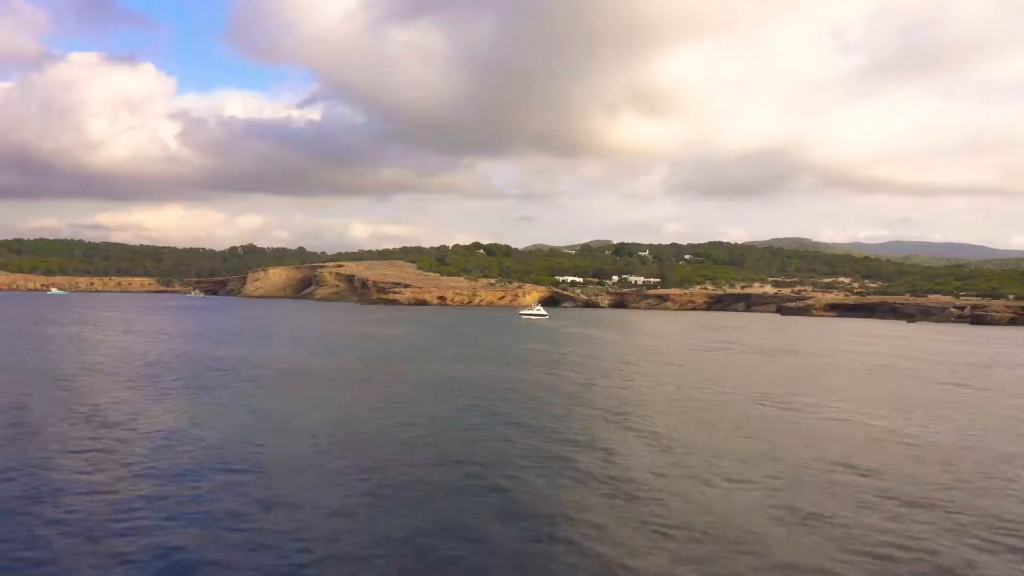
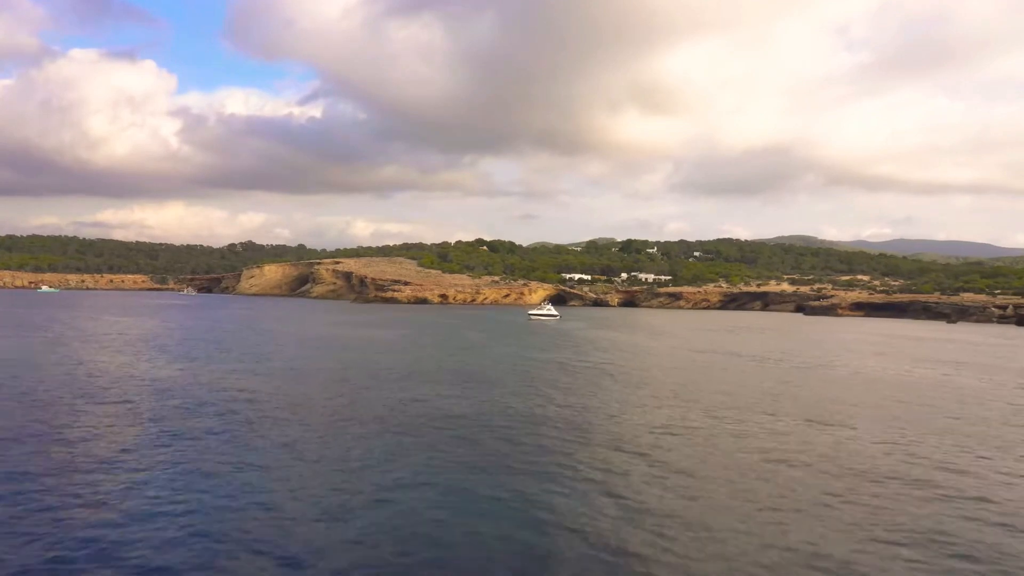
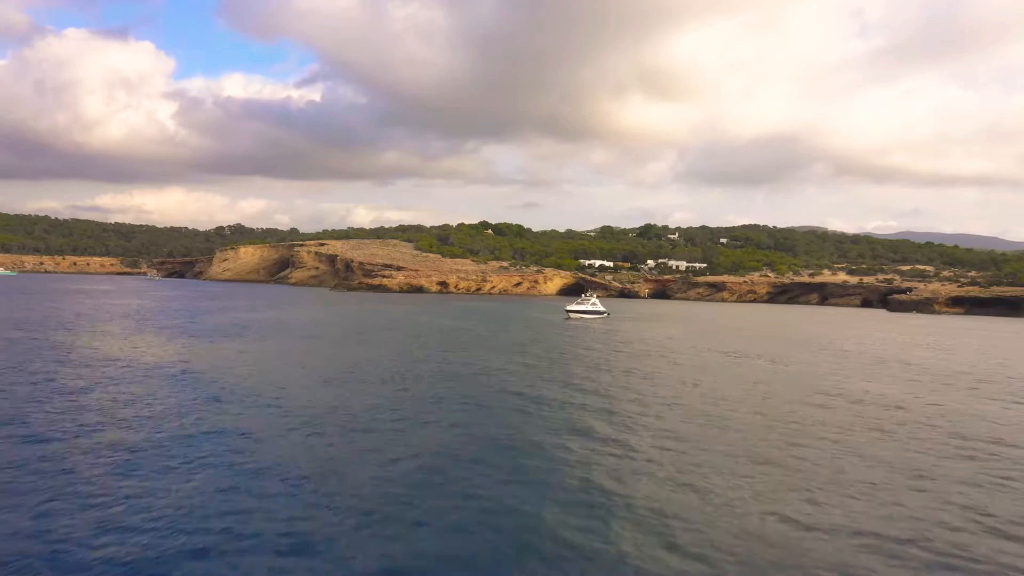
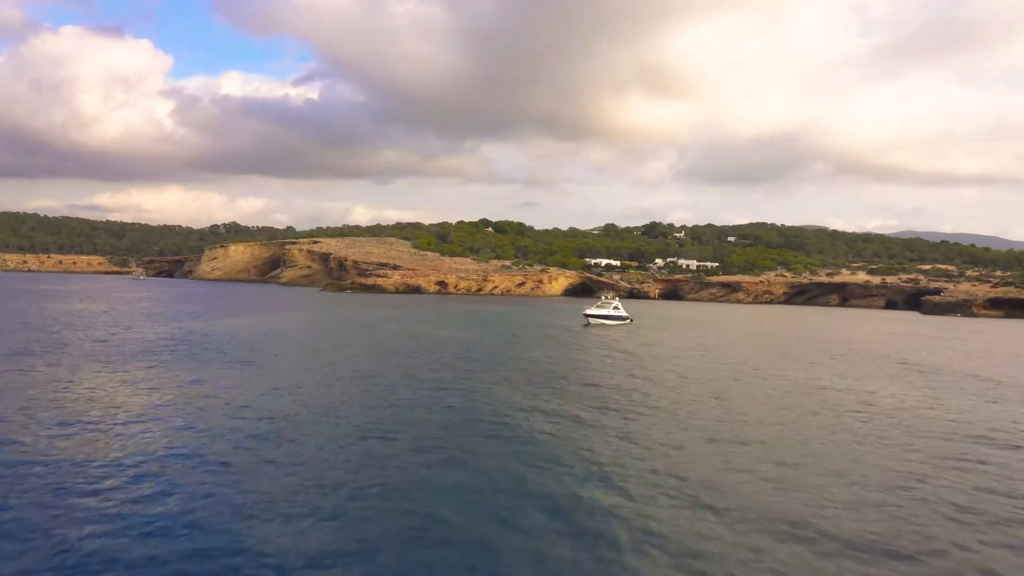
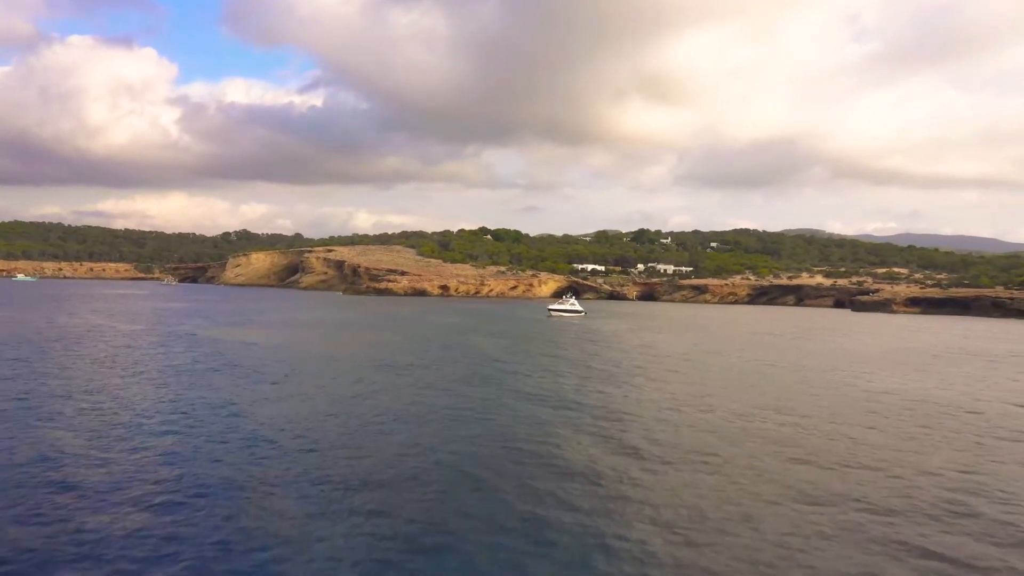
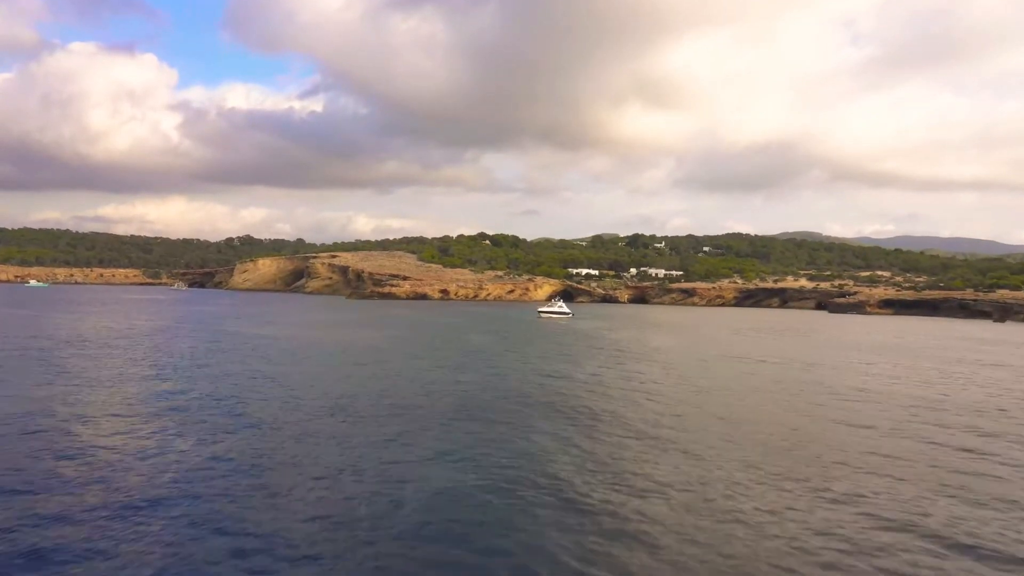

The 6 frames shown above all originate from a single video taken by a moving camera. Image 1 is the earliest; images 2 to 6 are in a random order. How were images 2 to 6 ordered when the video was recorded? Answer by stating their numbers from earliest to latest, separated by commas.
2, 6, 5, 3, 4
